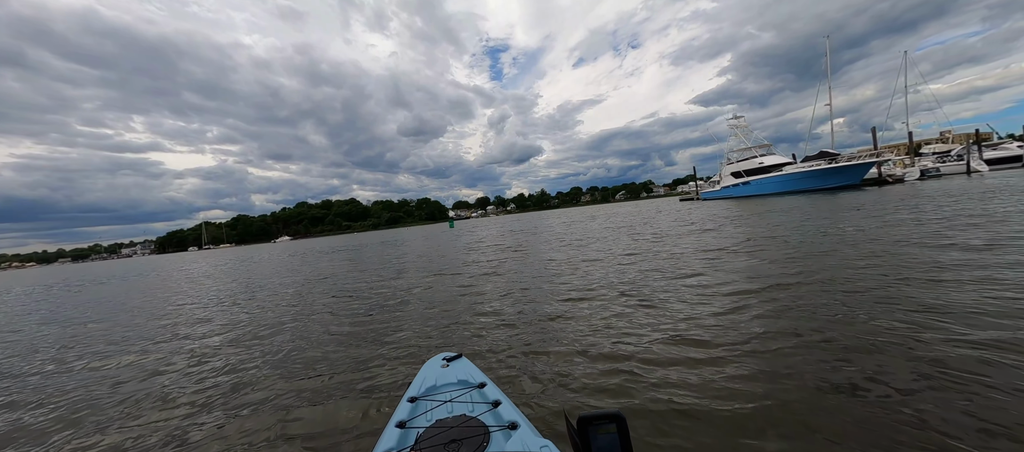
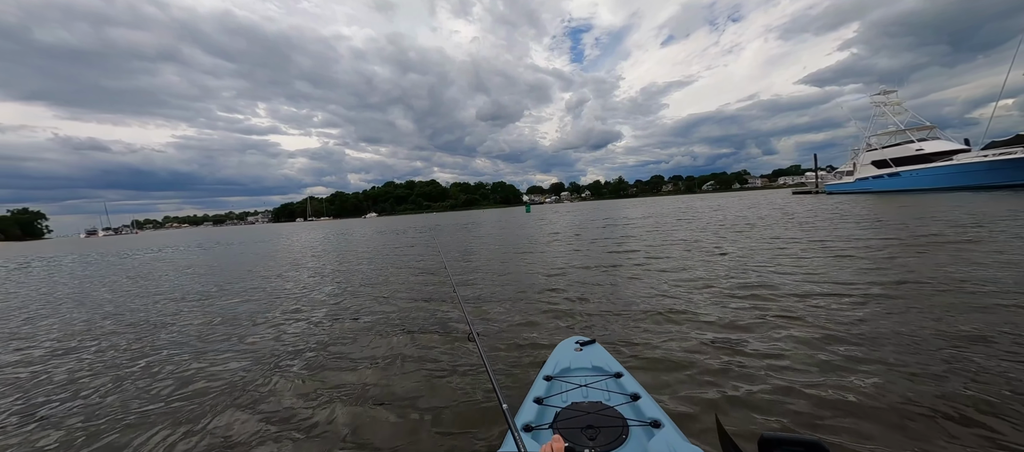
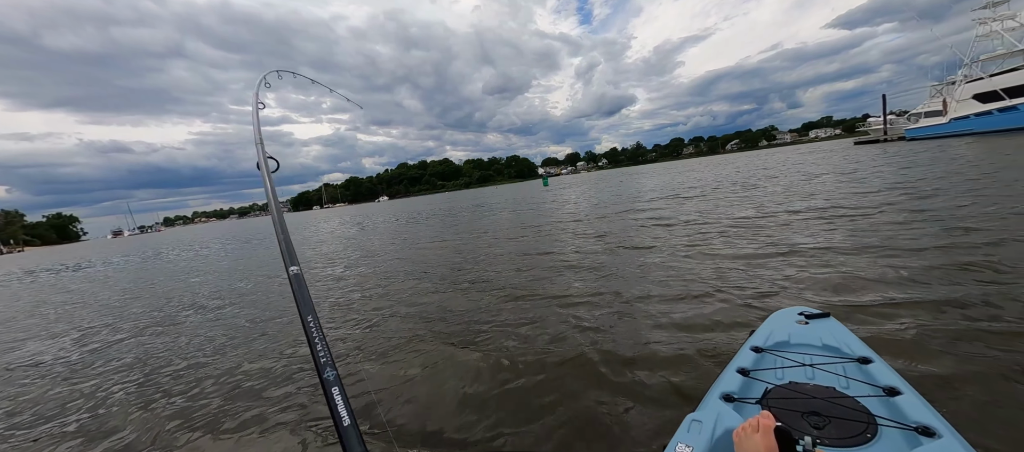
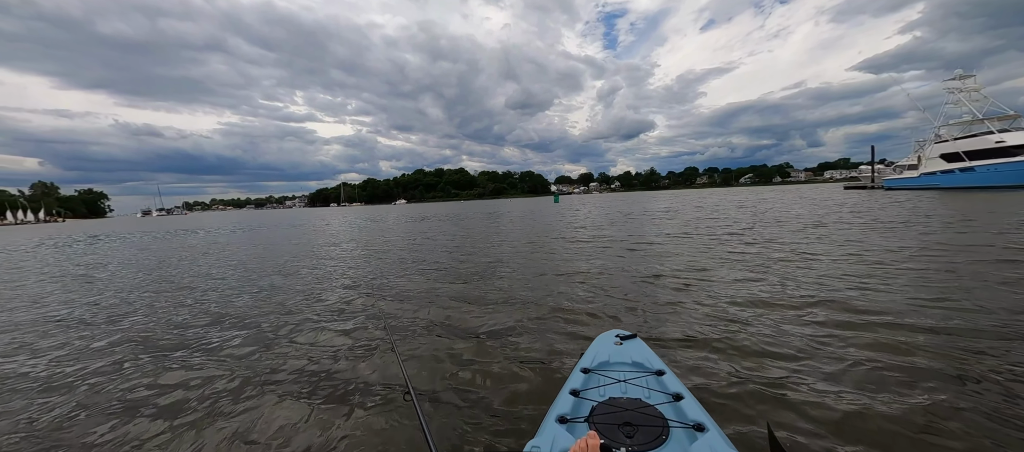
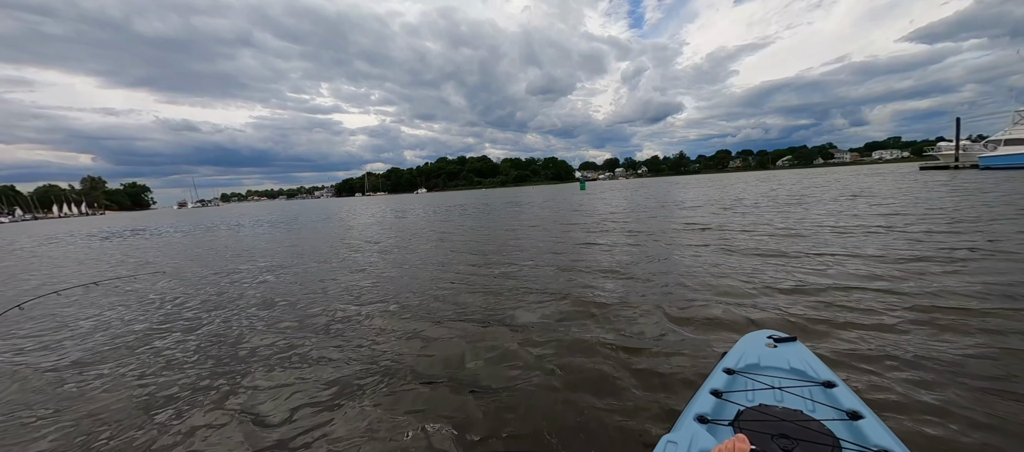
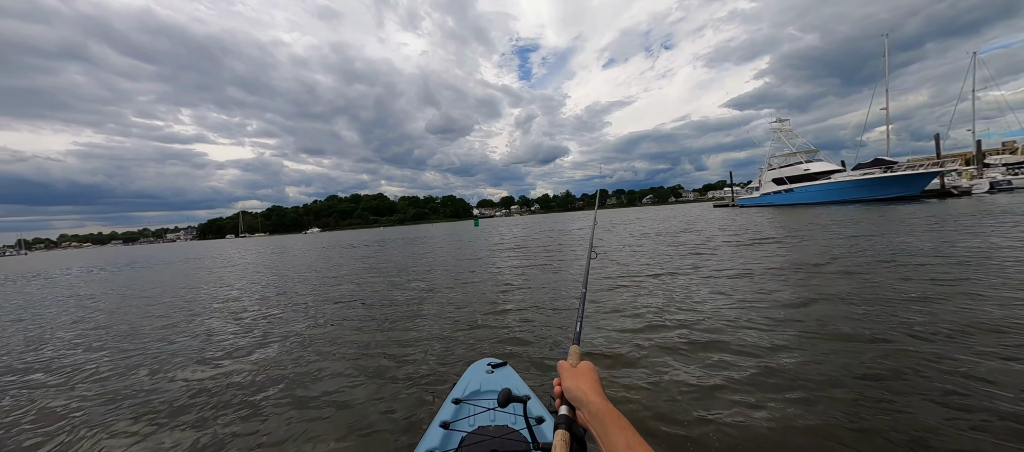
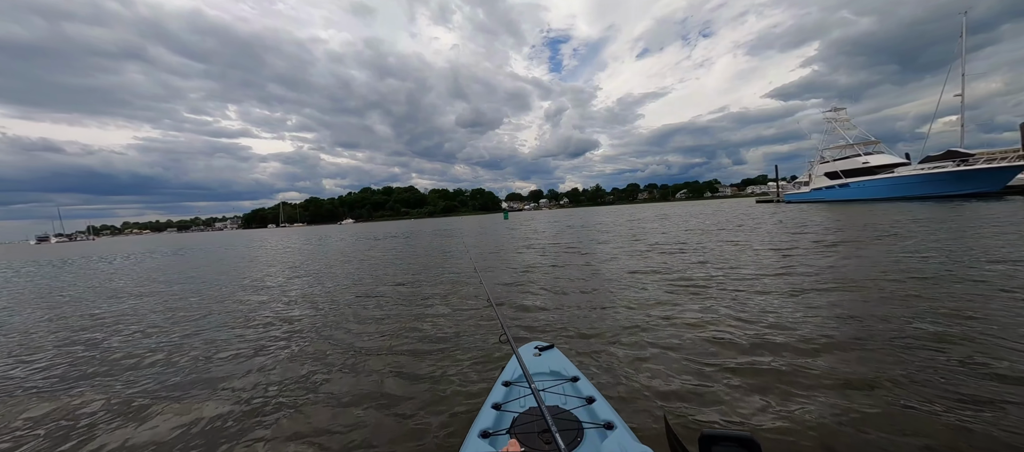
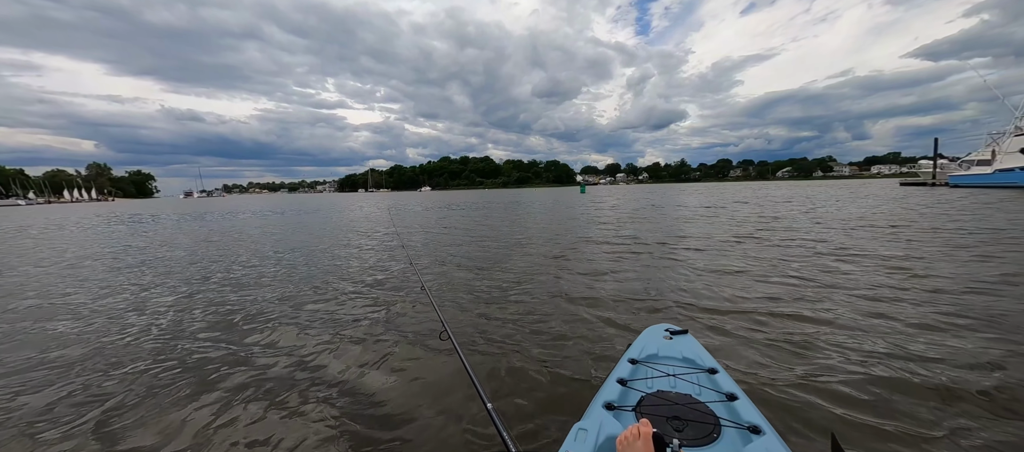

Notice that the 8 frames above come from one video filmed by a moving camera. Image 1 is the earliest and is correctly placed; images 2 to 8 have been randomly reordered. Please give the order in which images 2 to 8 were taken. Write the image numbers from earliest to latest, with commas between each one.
6, 7, 2, 4, 8, 5, 3
